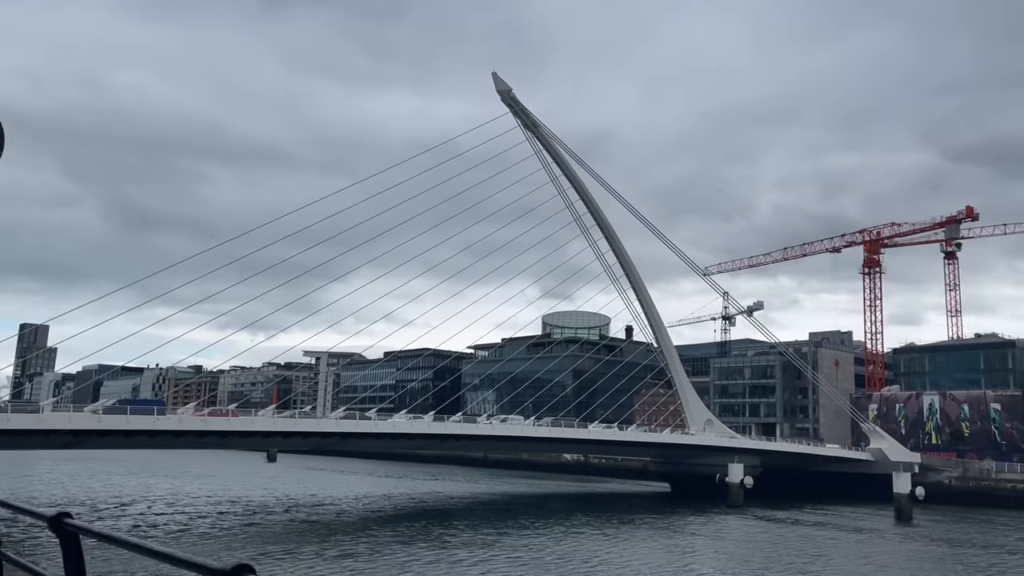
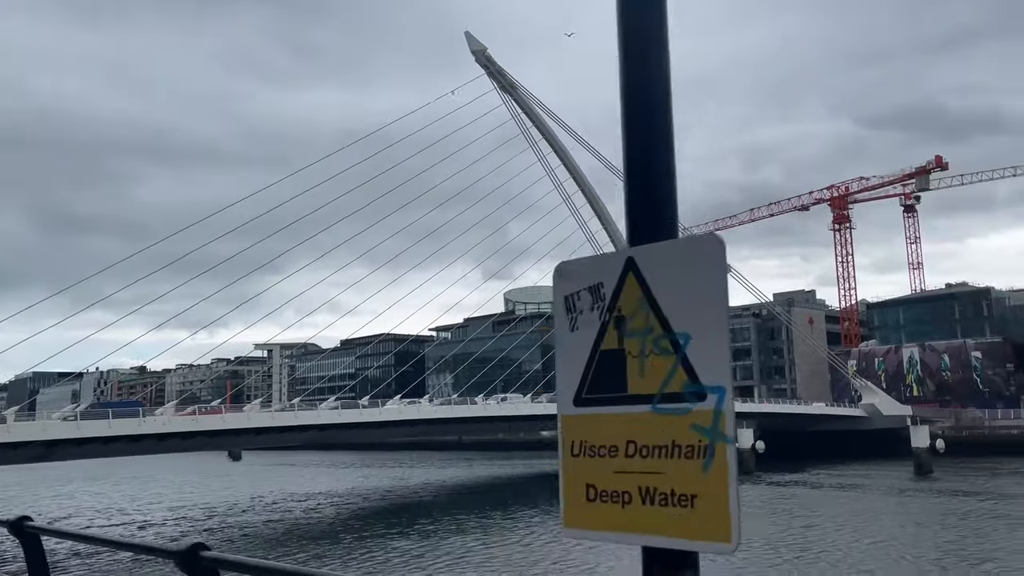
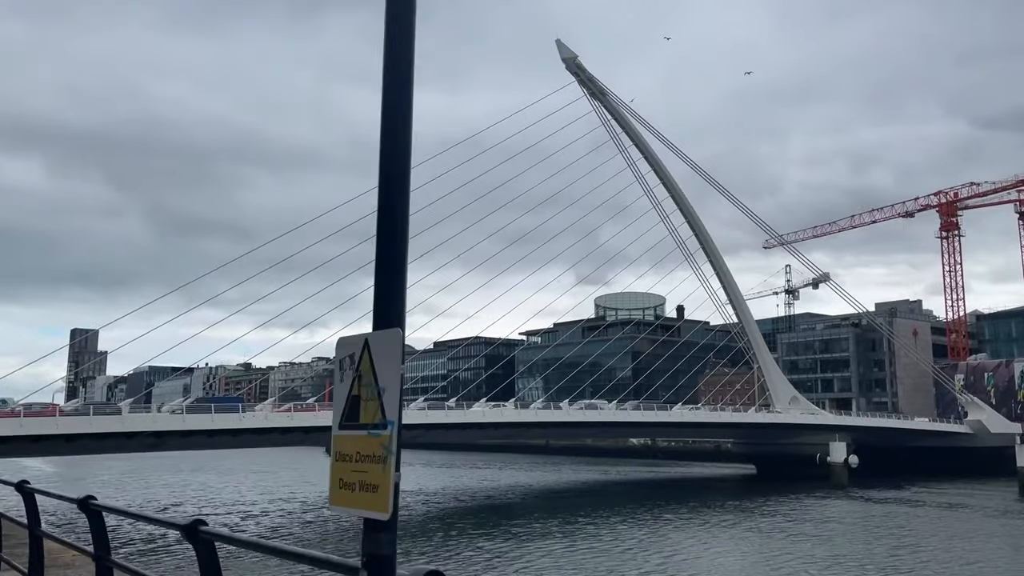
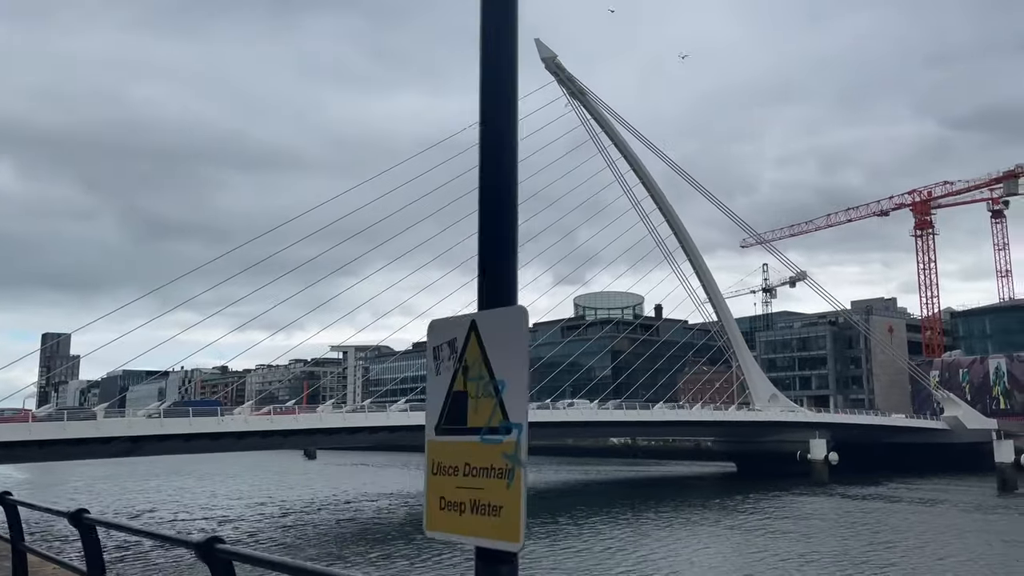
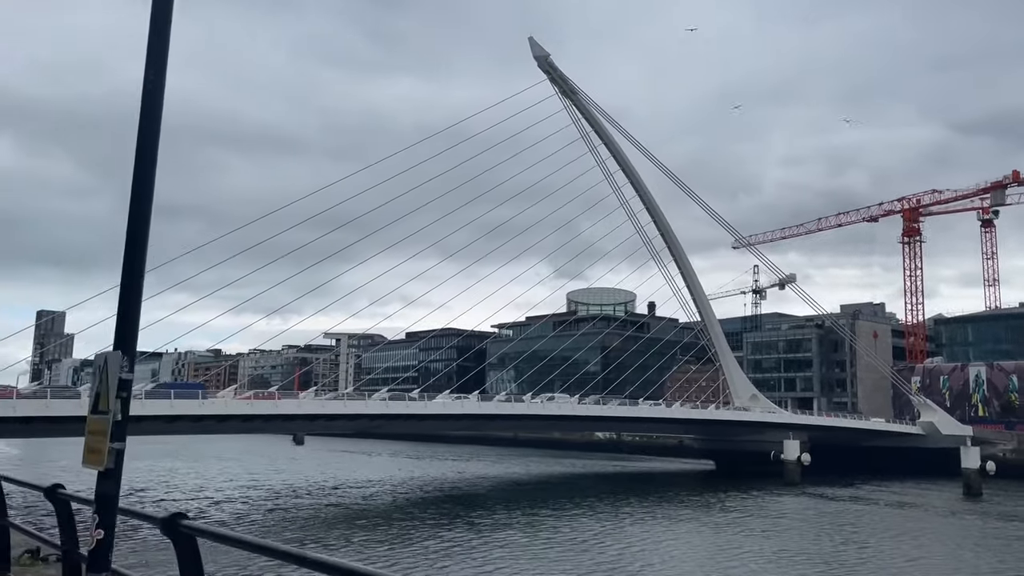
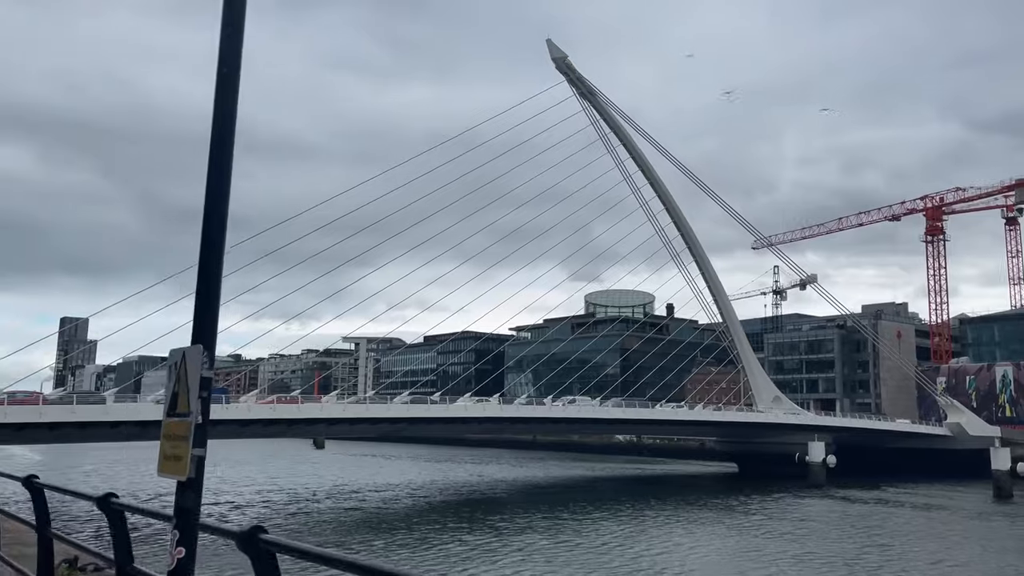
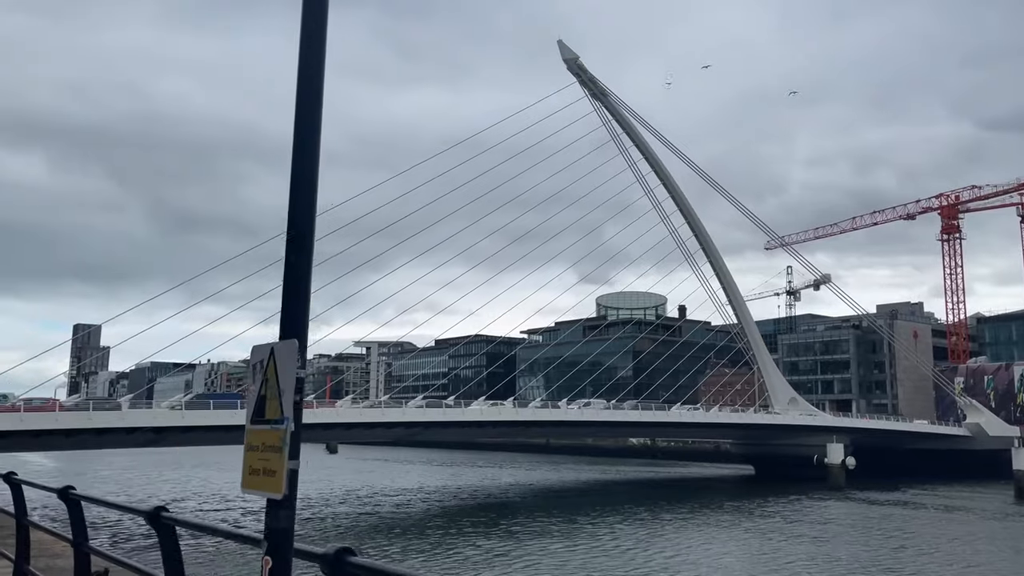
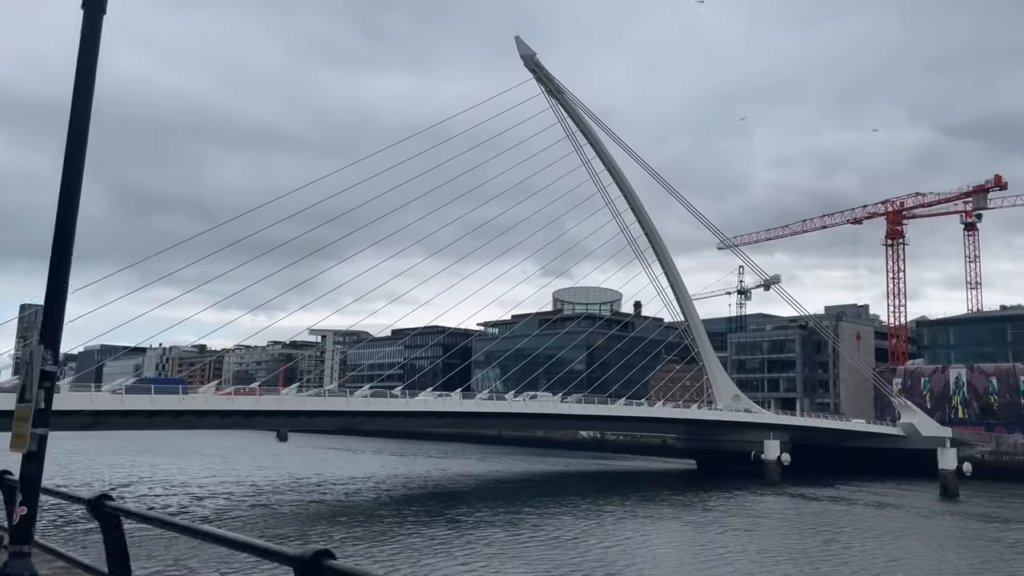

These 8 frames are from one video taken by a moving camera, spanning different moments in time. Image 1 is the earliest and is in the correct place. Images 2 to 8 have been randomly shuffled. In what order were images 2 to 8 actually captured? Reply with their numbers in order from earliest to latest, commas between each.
8, 5, 6, 7, 3, 4, 2
